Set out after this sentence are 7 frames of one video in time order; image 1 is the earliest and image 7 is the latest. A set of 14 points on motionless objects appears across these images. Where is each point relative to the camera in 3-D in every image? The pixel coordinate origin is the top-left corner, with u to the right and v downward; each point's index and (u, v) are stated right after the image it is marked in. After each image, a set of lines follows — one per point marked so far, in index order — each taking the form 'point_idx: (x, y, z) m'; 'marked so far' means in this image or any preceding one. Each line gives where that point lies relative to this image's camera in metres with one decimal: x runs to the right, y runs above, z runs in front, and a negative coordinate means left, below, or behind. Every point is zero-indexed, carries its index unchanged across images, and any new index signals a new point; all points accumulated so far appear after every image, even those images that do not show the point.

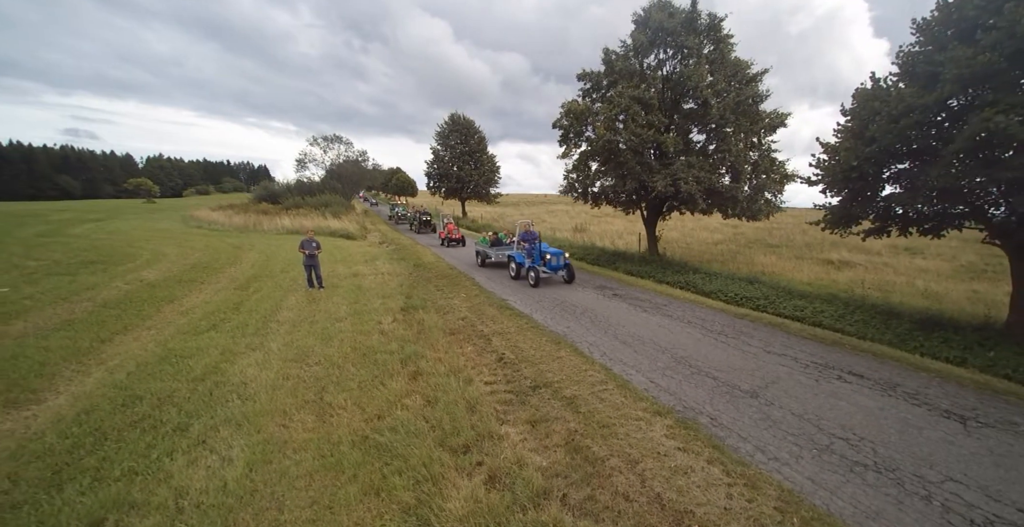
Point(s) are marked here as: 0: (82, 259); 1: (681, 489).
0: (-16.3, +0.2, +15.6) m
1: (+1.5, -2.0, +3.7) m
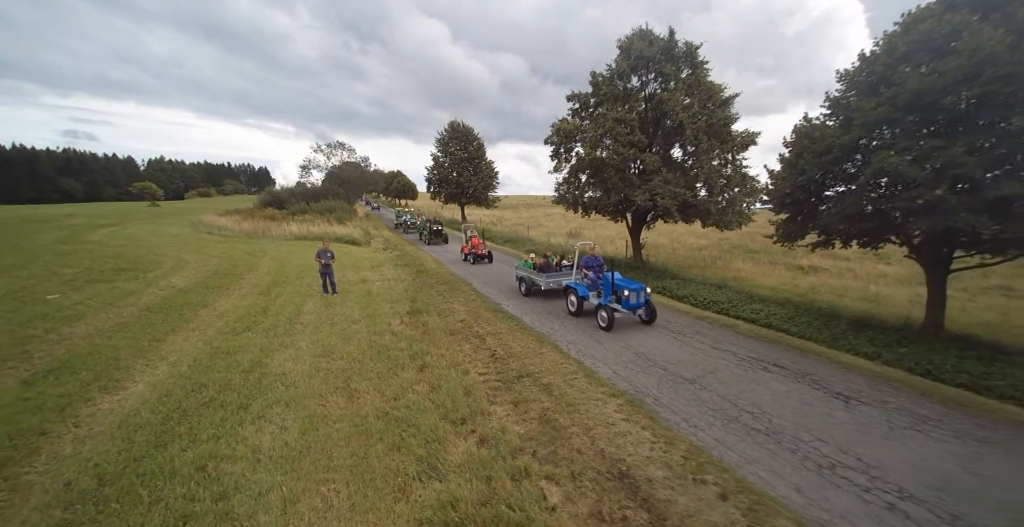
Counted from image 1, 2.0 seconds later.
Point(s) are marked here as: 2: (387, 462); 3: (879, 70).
0: (-16.5, -0.1, +16.9) m
1: (+1.3, -2.2, +5.1) m
2: (-1.4, -2.3, +4.7) m
3: (+6.8, +3.6, +7.7) m
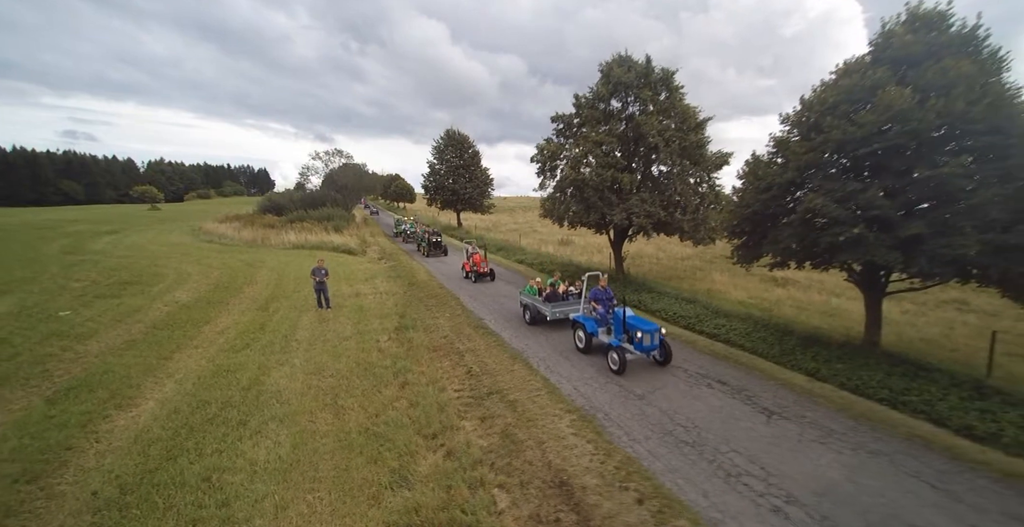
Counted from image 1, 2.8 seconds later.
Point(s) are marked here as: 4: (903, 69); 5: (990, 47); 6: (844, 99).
0: (-17.1, -0.7, +17.8) m
1: (+0.8, -2.8, +5.9) m
2: (-2.0, -2.9, +5.6) m
3: (+6.2, +3.1, +8.5) m
4: (+7.5, +3.7, +7.9) m
5: (+8.9, +4.0, +7.5) m
6: (+6.5, +3.2, +8.0) m
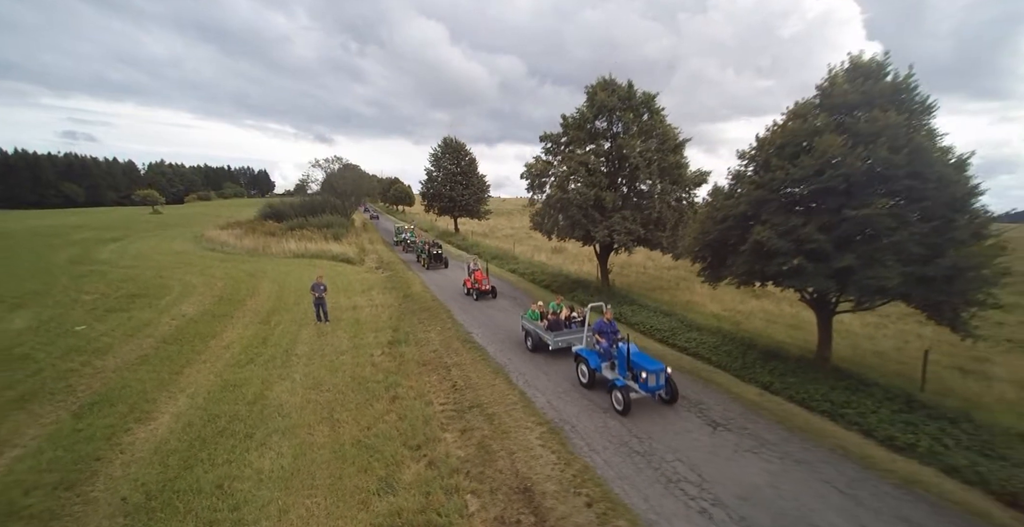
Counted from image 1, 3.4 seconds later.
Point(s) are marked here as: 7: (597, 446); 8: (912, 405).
0: (-17.5, -1.3, +18.6) m
1: (+0.3, -3.3, +6.8) m
2: (-2.5, -3.4, +6.4) m
3: (+5.8, +2.5, +9.4) m
4: (+7.0, +3.2, +8.7) m
5: (+8.4, +3.4, +8.4) m
6: (+6.0, +2.7, +8.9) m
7: (+1.5, -3.2, +7.2) m
8: (+8.1, -2.8, +8.3) m
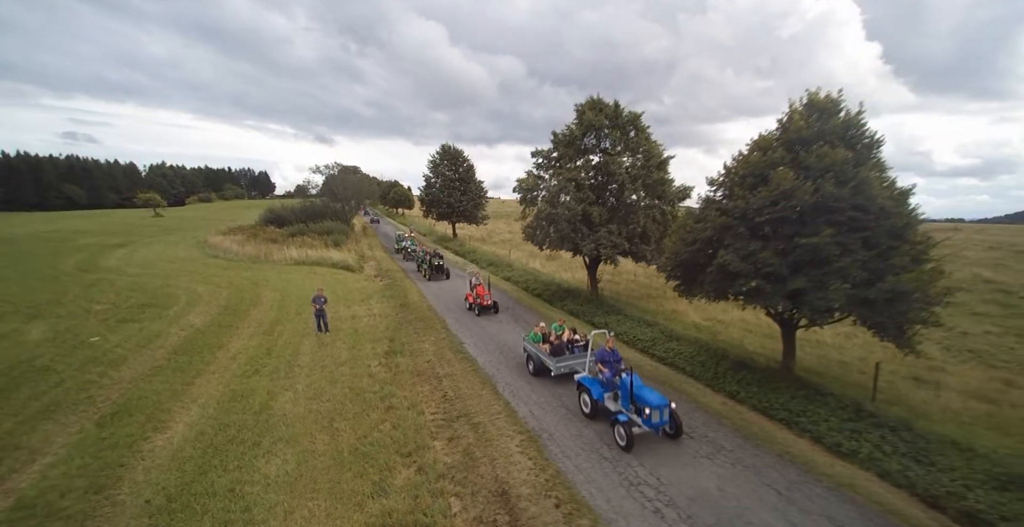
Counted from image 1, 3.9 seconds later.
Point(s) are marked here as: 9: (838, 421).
0: (-17.9, -1.8, +19.5) m
1: (0.0, -3.8, +7.6) m
2: (-2.8, -3.9, +7.2) m
3: (+5.4, +2.0, +10.2) m
4: (+6.7, +2.7, +9.5) m
5: (+8.0, +3.0, +9.2) m
6: (+5.7, +2.2, +9.7) m
7: (+1.2, -3.7, +8.0) m
8: (+7.7, -3.3, +9.1) m
9: (+7.1, -3.4, +8.9) m
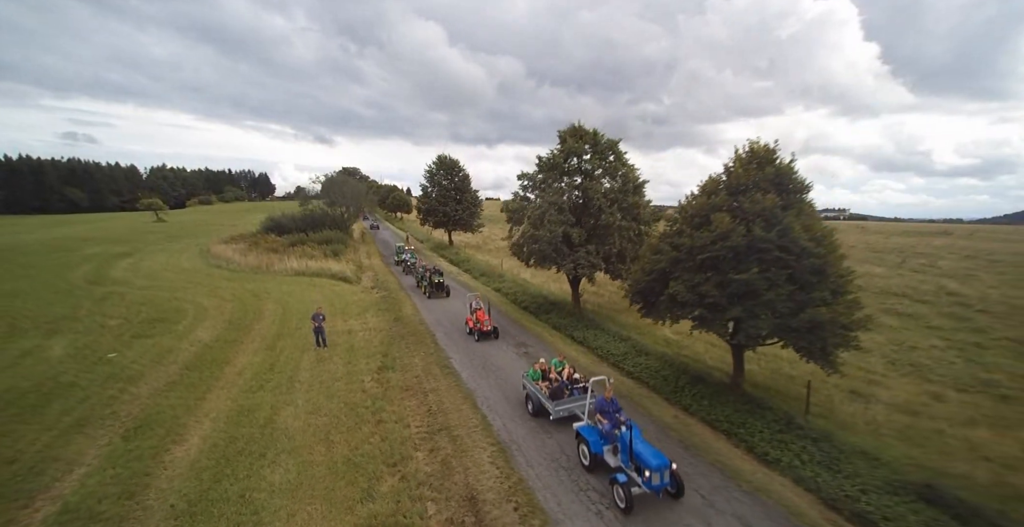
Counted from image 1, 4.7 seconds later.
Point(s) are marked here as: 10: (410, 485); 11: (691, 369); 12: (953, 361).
0: (-18.5, -2.7, +20.8) m
1: (-0.7, -4.7, +8.9) m
2: (-3.5, -4.8, +8.5) m
3: (+4.7, +1.2, +11.5) m
4: (+6.0, +1.9, +10.8) m
5: (+7.3, +2.2, +10.5) m
6: (+5.0, +1.4, +11.0) m
7: (+0.5, -4.5, +9.3) m
8: (+7.1, -4.1, +10.4) m
9: (+6.4, -4.2, +10.2) m
10: (-2.2, -4.7, +8.7) m
11: (+6.0, -3.6, +13.9) m
12: (+16.1, -3.6, +14.9) m
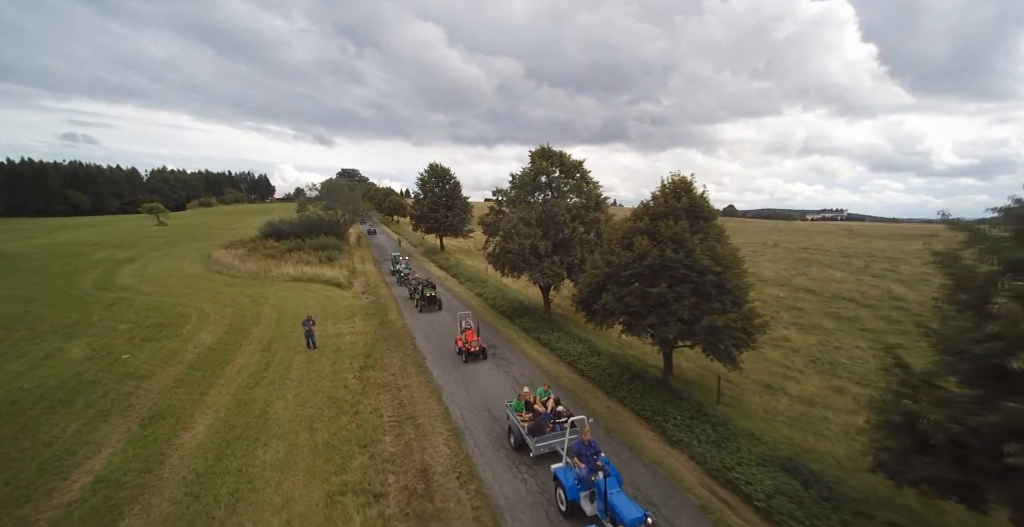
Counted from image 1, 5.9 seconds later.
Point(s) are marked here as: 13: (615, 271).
0: (-19.9, -3.2, +22.8) m
1: (-2.1, -5.1, +10.8) m
2: (-4.9, -5.2, +10.5) m
3: (+3.4, +0.7, +13.5) m
4: (+4.6, +1.5, +12.8) m
5: (+6.0, +1.7, +12.5) m
6: (+3.6, +0.9, +13.0) m
7: (-0.9, -5.0, +11.3) m
8: (+5.7, -4.6, +12.3) m
9: (+5.1, -4.7, +12.2) m
10: (-3.6, -5.2, +10.7) m
11: (+4.6, -4.1, +15.8) m
12: (+14.7, -4.0, +16.9) m
13: (+3.3, -0.3, +13.0) m
